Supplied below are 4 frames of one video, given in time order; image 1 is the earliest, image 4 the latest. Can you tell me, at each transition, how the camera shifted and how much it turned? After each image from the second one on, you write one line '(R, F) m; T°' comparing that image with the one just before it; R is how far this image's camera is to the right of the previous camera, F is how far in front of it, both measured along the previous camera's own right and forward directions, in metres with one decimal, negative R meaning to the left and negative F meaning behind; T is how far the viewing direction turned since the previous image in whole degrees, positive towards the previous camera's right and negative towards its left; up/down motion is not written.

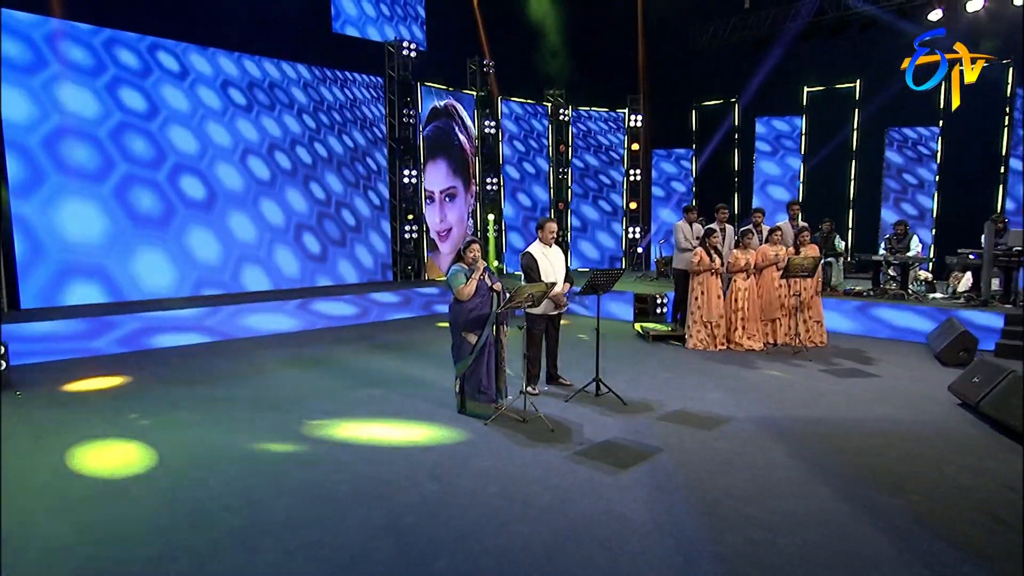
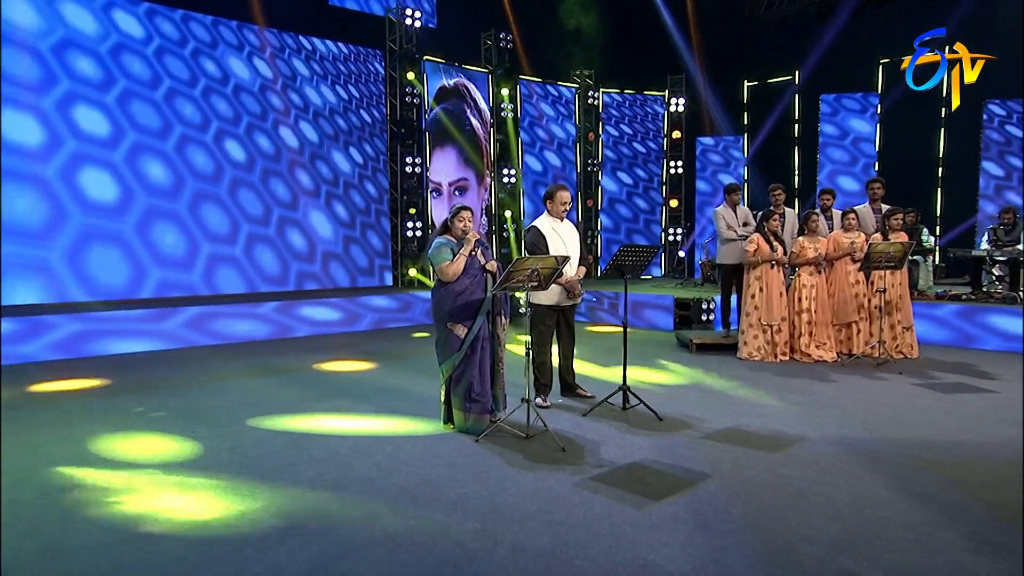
(+0.2, +1.3) m; -3°
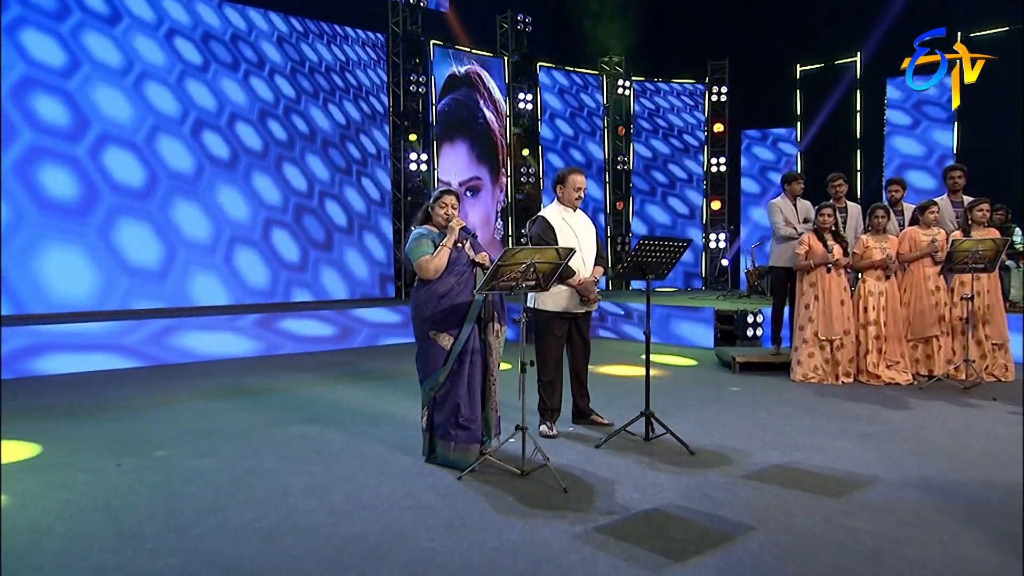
(+0.2, +0.9) m; -3°
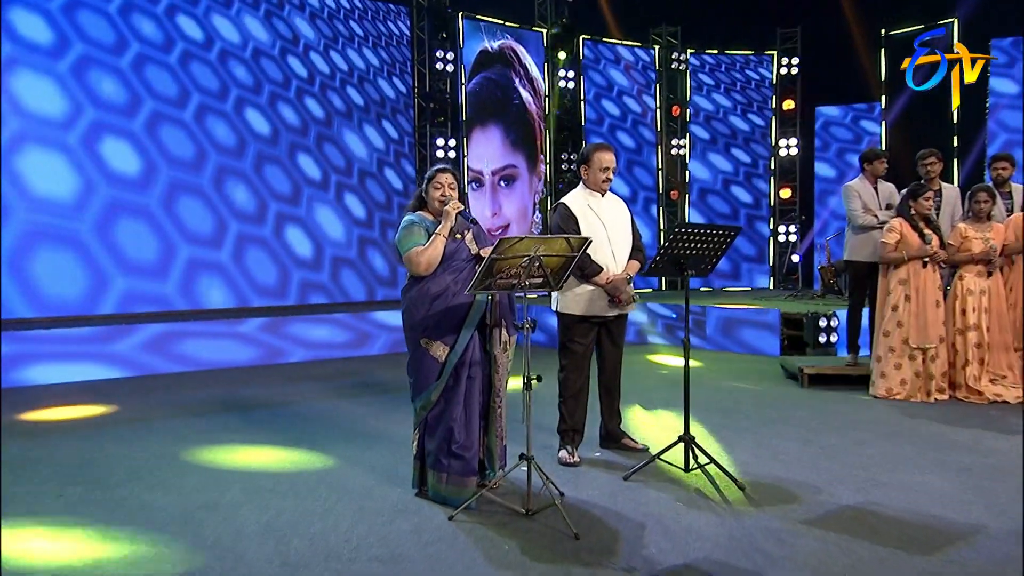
(+0.2, +0.7) m; -5°
